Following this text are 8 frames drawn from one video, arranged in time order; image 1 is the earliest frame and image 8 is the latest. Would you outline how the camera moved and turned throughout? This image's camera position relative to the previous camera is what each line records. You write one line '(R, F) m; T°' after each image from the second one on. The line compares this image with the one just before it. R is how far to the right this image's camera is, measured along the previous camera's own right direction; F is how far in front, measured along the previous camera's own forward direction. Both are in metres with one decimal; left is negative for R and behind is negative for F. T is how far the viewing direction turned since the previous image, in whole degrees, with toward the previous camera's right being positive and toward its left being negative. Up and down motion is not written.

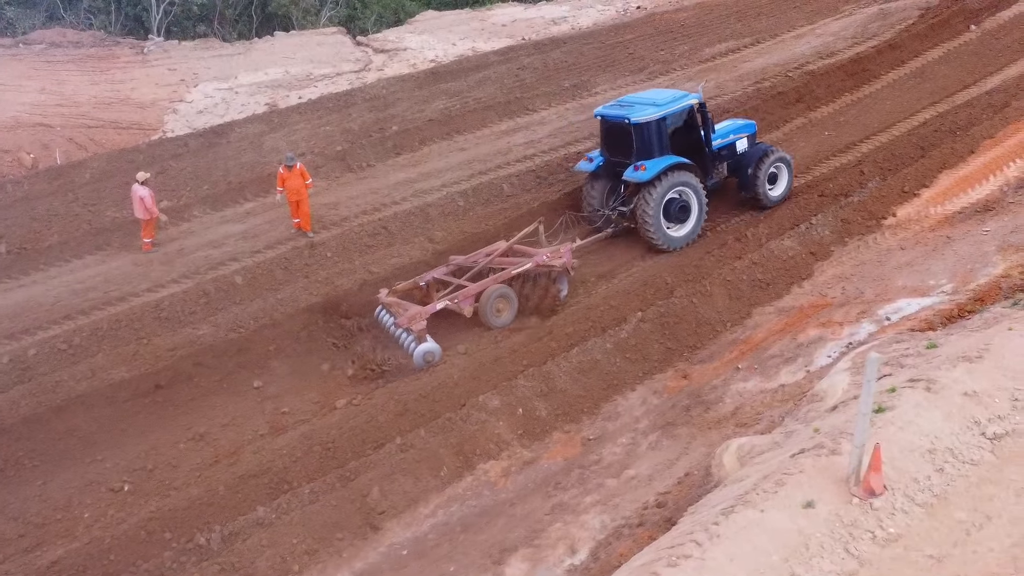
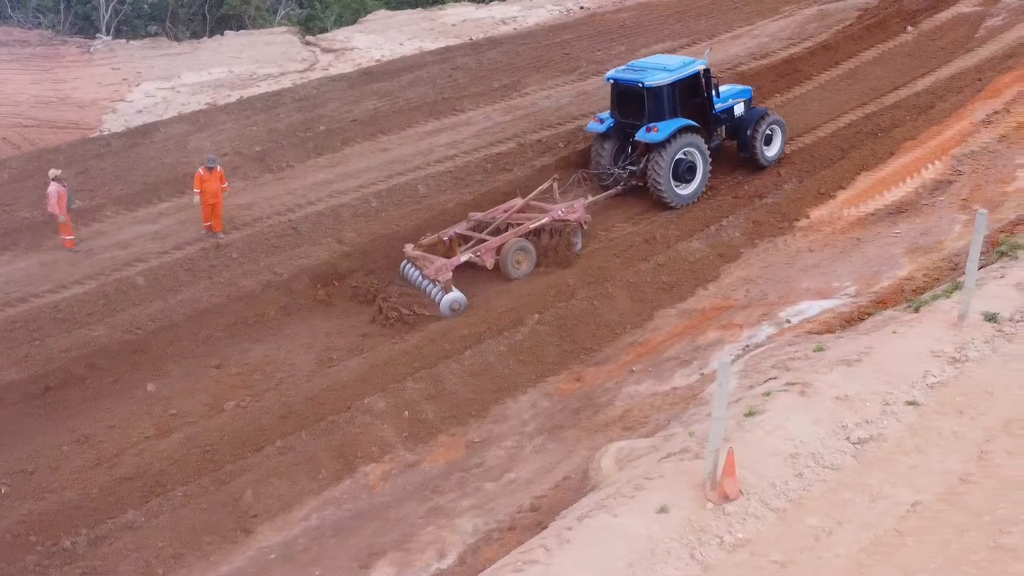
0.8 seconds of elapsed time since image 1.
(+0.6, 0.0) m; 0°
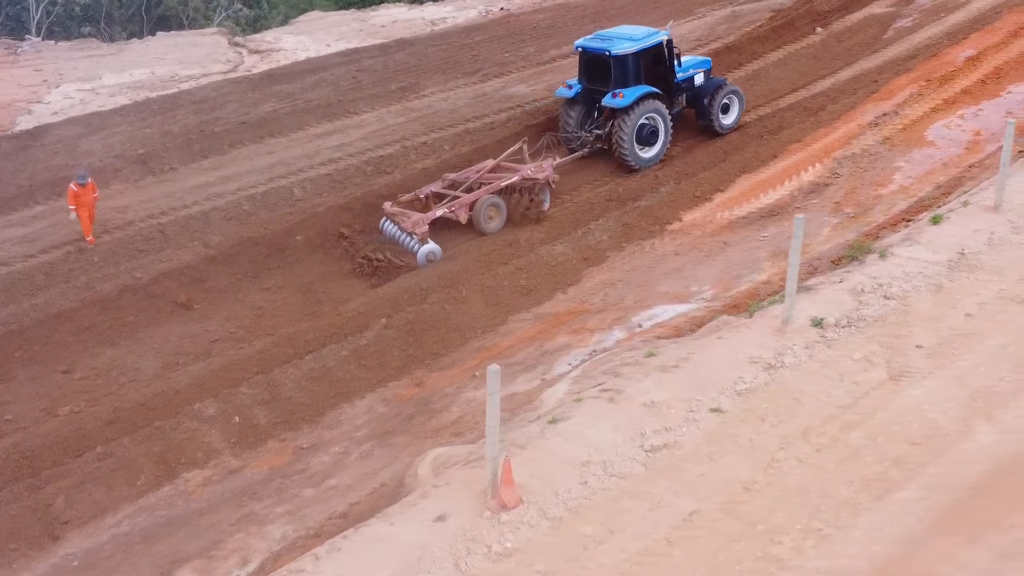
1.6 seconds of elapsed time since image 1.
(+1.0, 0.0) m; 0°
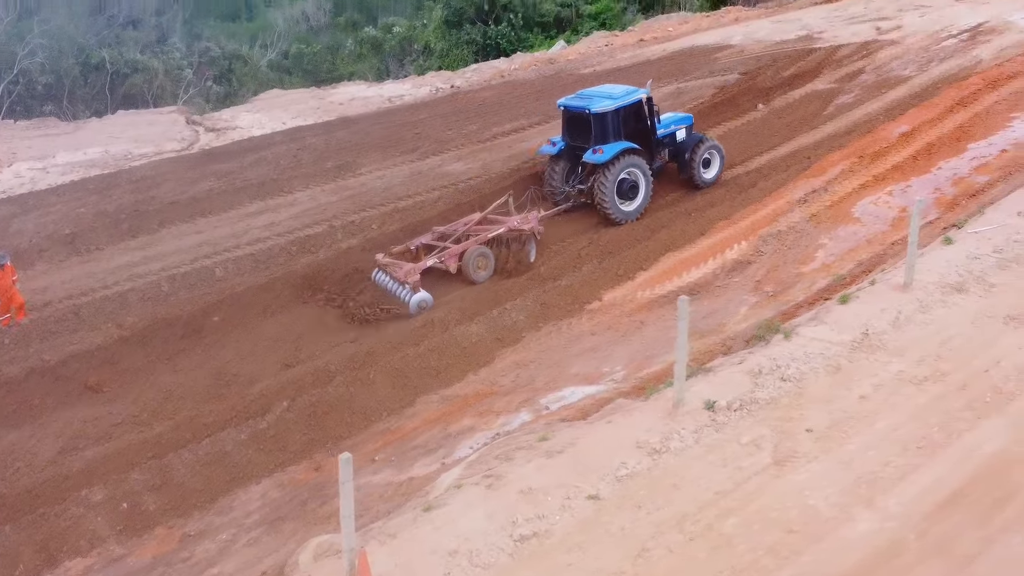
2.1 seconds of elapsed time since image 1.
(+0.6, +0.1) m; 0°
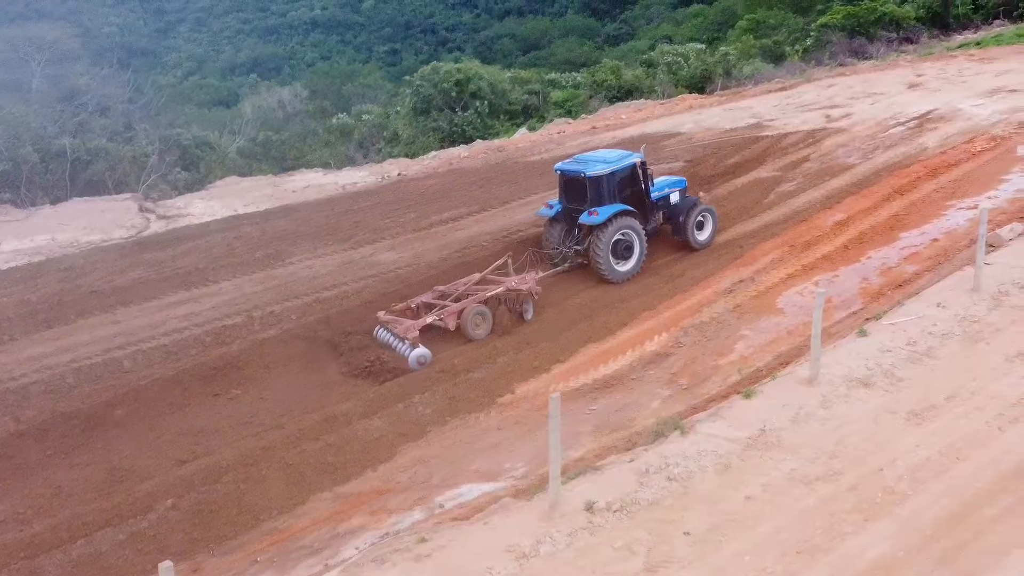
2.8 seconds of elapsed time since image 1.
(+0.7, +0.2) m; 0°
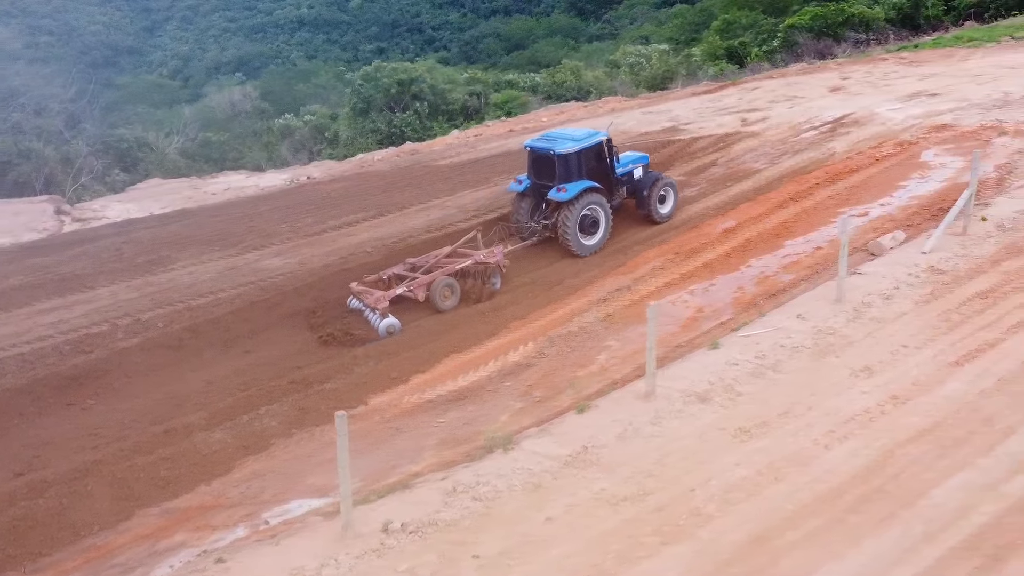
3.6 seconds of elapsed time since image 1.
(+1.0, +0.2) m; 0°
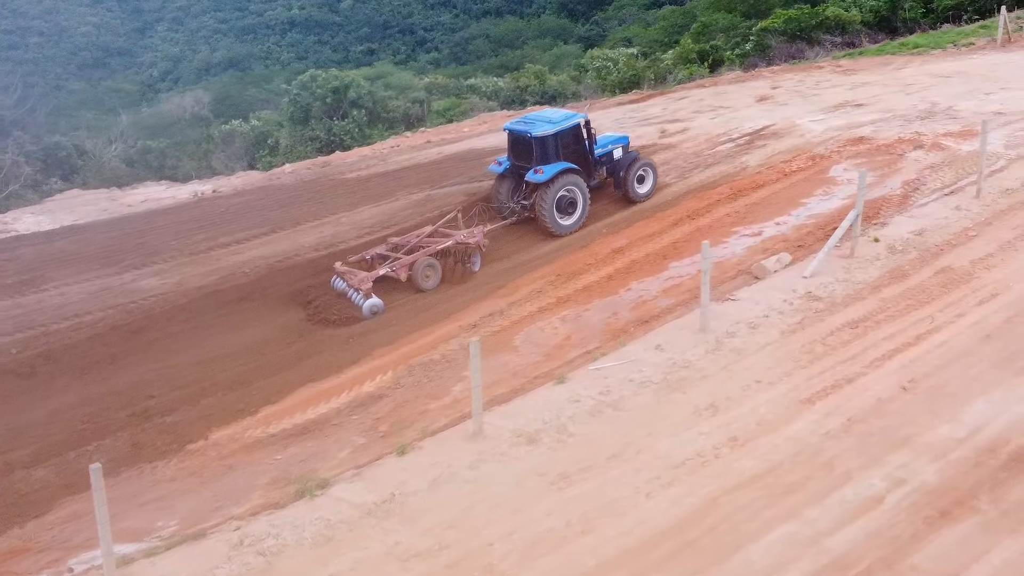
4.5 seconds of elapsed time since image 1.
(+1.0, +0.4) m; 0°
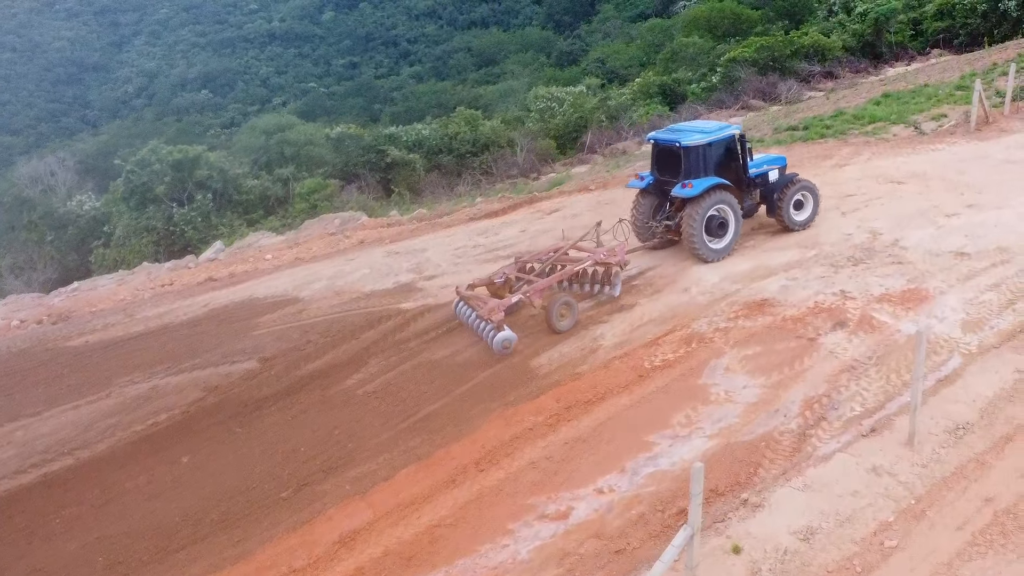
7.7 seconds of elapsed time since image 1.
(+1.8, +3.8) m; 0°
